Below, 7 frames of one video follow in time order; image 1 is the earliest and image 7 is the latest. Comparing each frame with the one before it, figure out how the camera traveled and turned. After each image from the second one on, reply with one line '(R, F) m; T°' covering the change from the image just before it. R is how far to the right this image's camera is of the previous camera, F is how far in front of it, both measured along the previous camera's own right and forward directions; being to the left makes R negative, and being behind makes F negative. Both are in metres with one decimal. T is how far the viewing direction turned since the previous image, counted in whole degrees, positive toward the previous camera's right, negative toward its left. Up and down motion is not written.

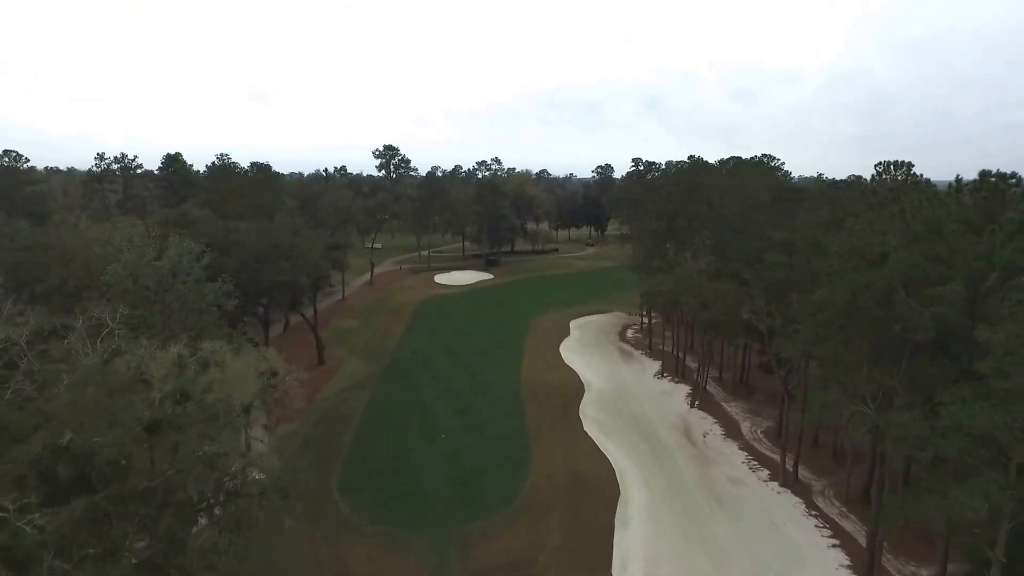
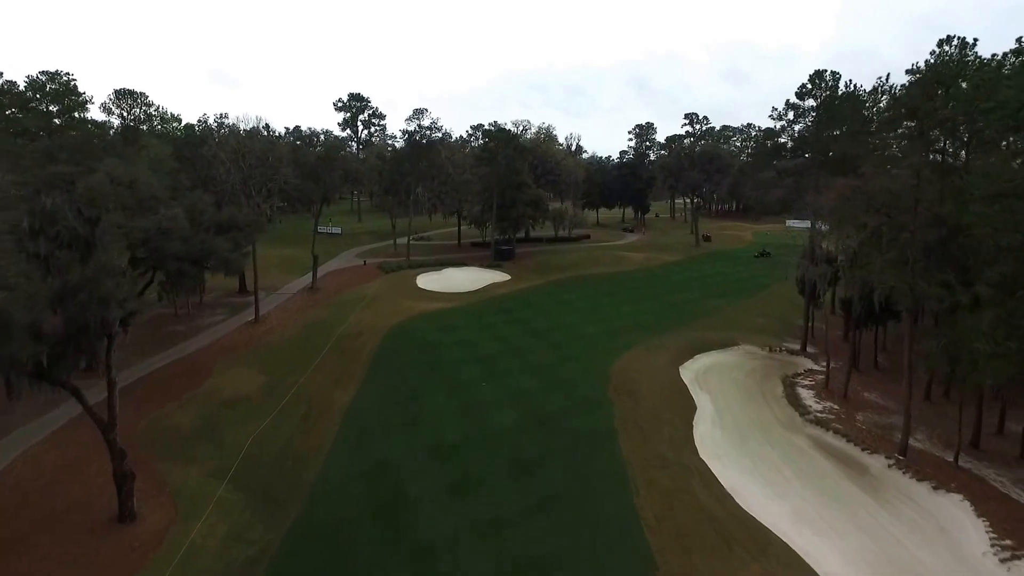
(-2.3, +28.8) m; +1°
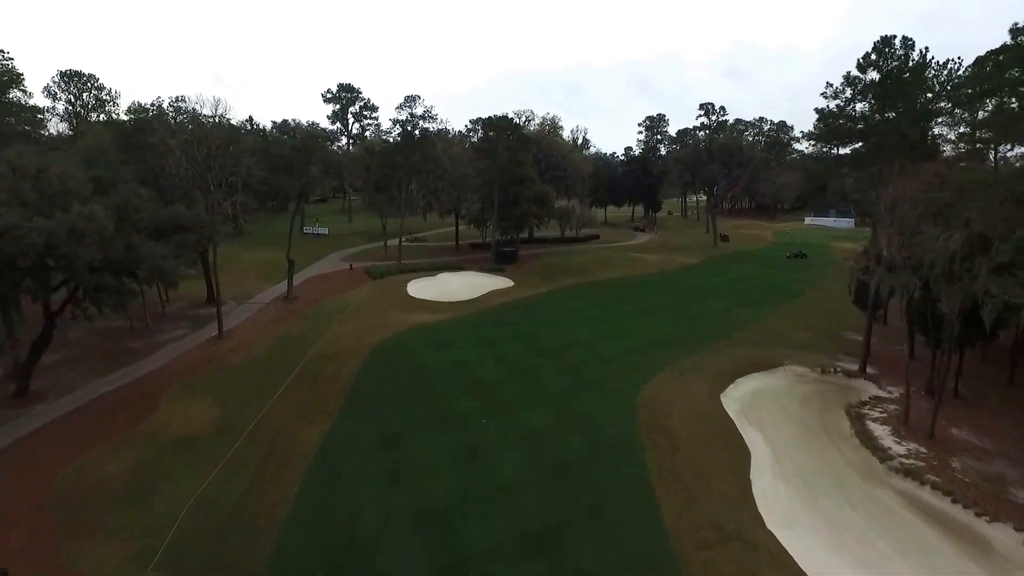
(-0.1, +5.6) m; 0°
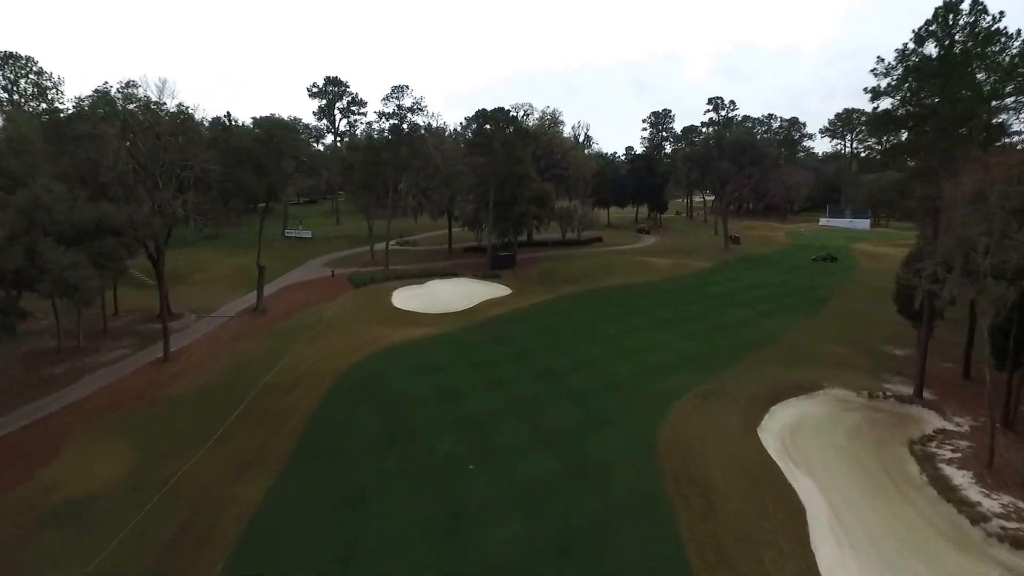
(+0.1, +4.4) m; 0°
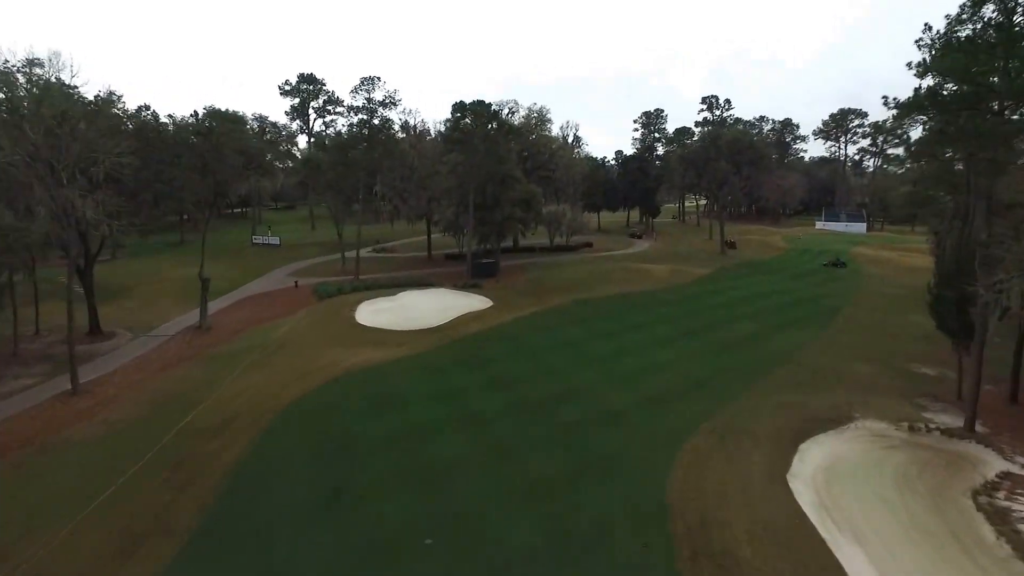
(+0.3, +4.1) m; +1°
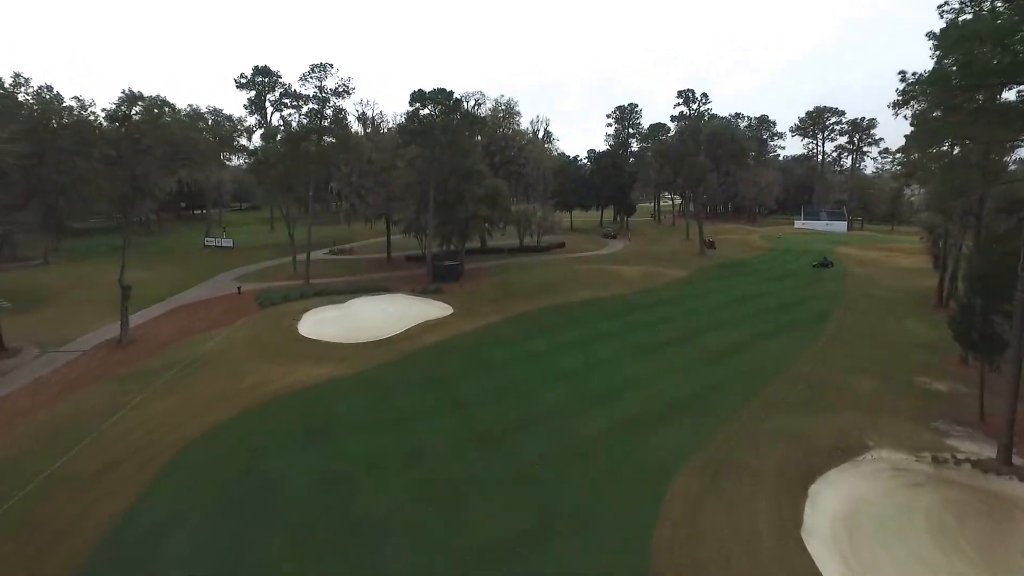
(+0.3, +3.5) m; +2°
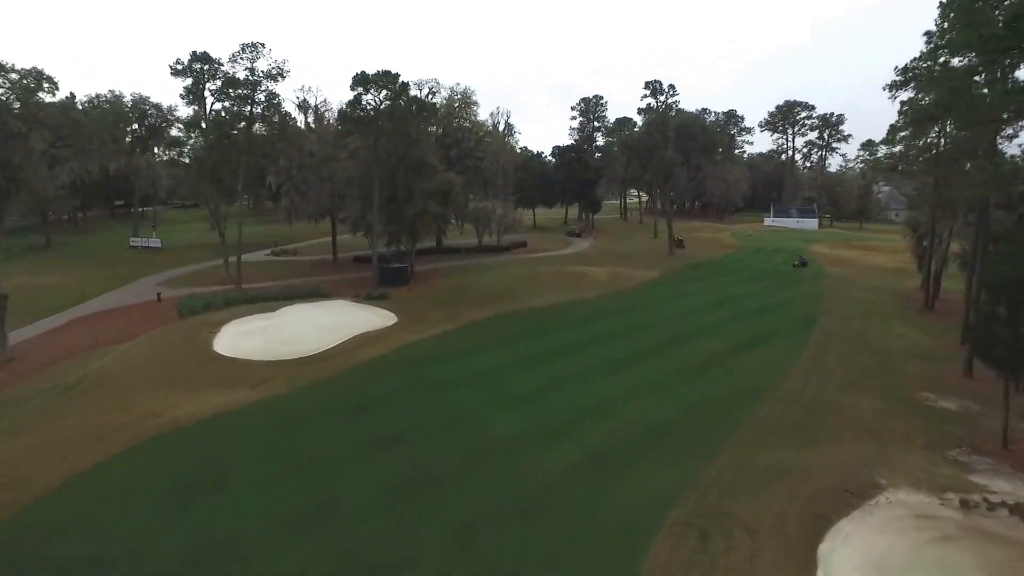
(+0.4, +3.7) m; +2°
